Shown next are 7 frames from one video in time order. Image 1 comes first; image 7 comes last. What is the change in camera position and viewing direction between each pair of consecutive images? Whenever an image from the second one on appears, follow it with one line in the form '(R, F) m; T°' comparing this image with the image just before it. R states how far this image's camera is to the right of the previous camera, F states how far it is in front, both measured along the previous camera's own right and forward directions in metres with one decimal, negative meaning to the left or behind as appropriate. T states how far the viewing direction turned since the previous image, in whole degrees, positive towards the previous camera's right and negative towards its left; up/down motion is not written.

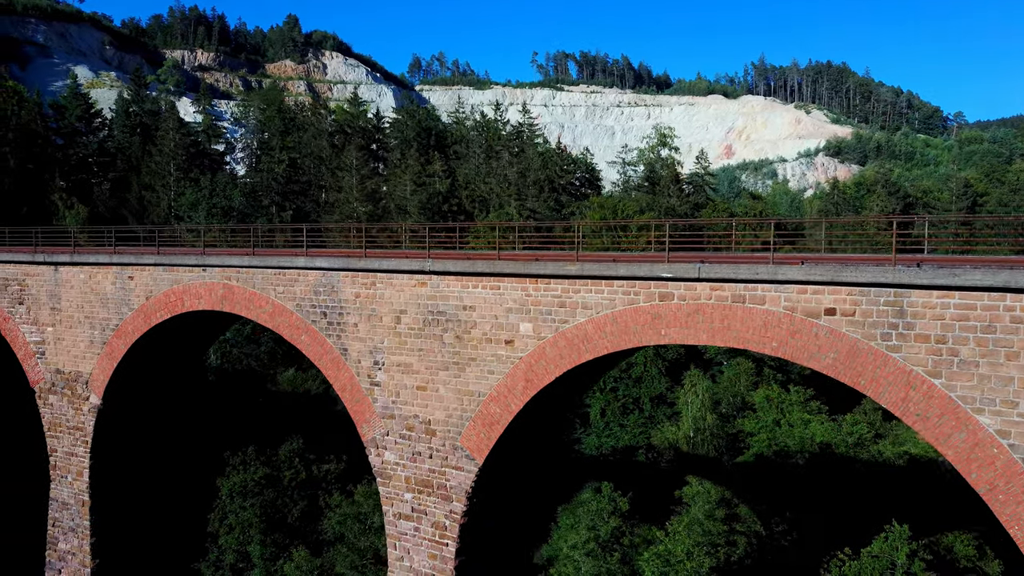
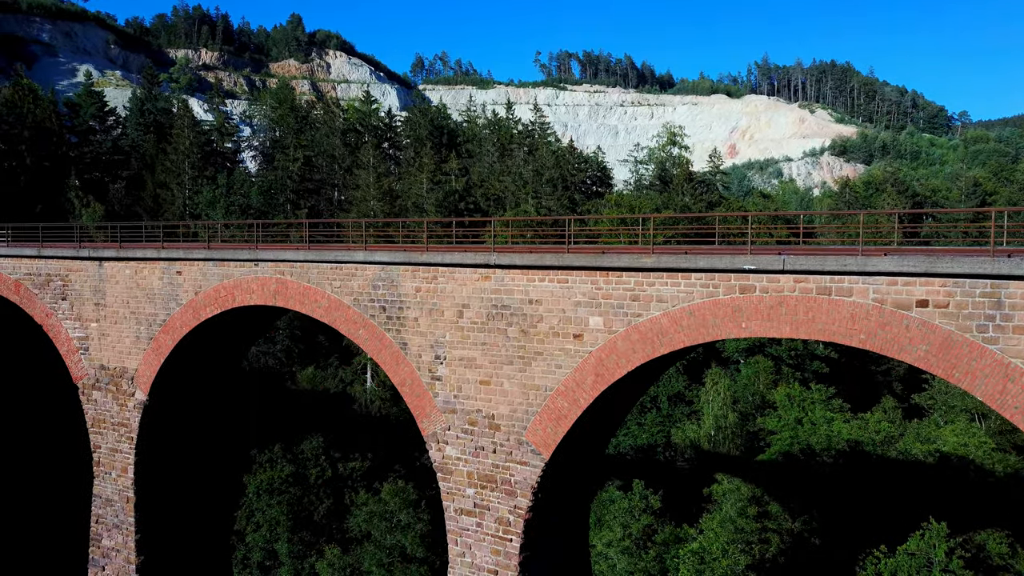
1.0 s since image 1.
(-0.9, +0.1) m; 0°
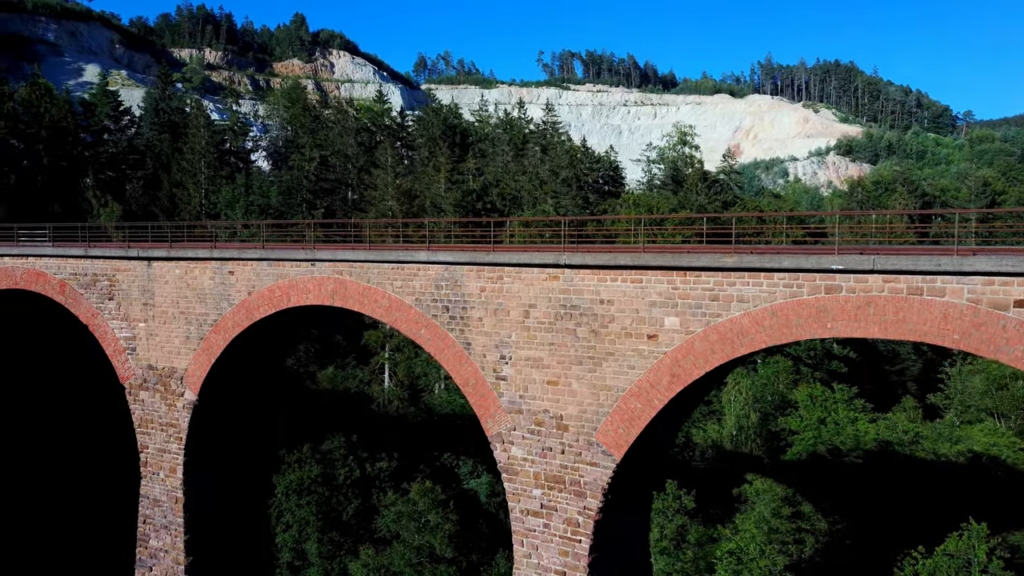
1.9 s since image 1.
(-0.9, 0.0) m; 0°
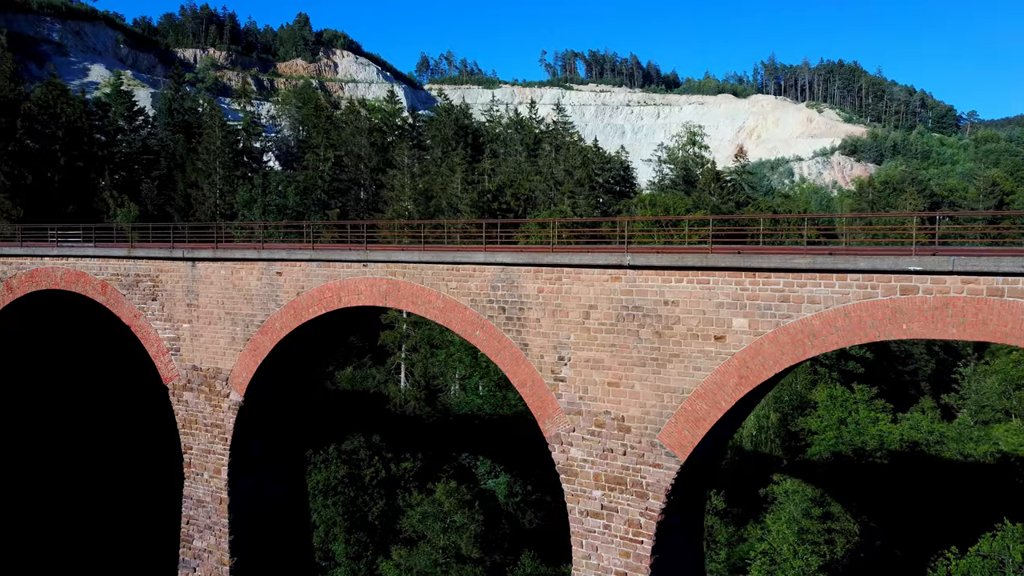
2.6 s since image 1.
(-0.8, 0.0) m; 0°
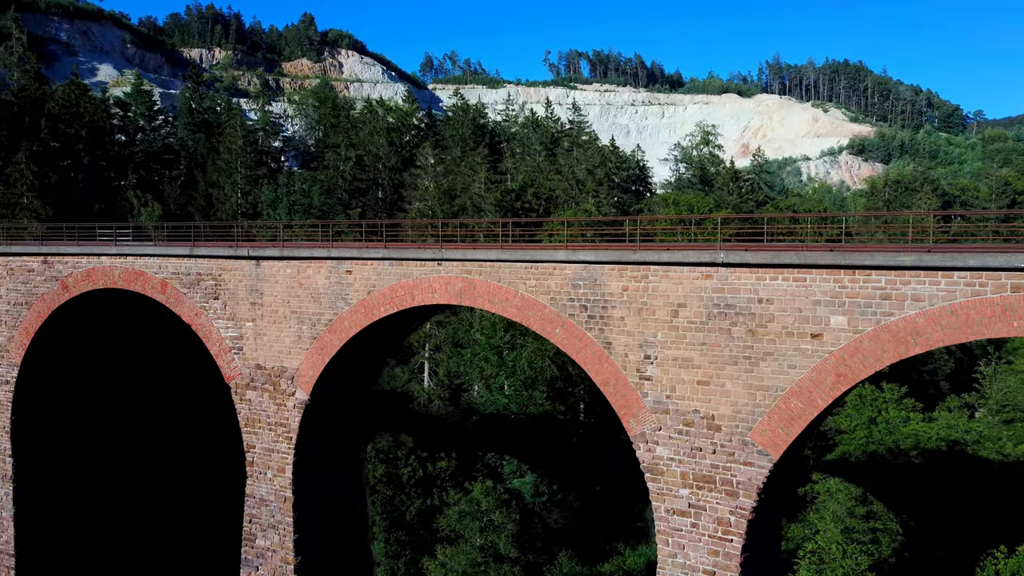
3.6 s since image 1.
(-1.2, 0.0) m; 0°
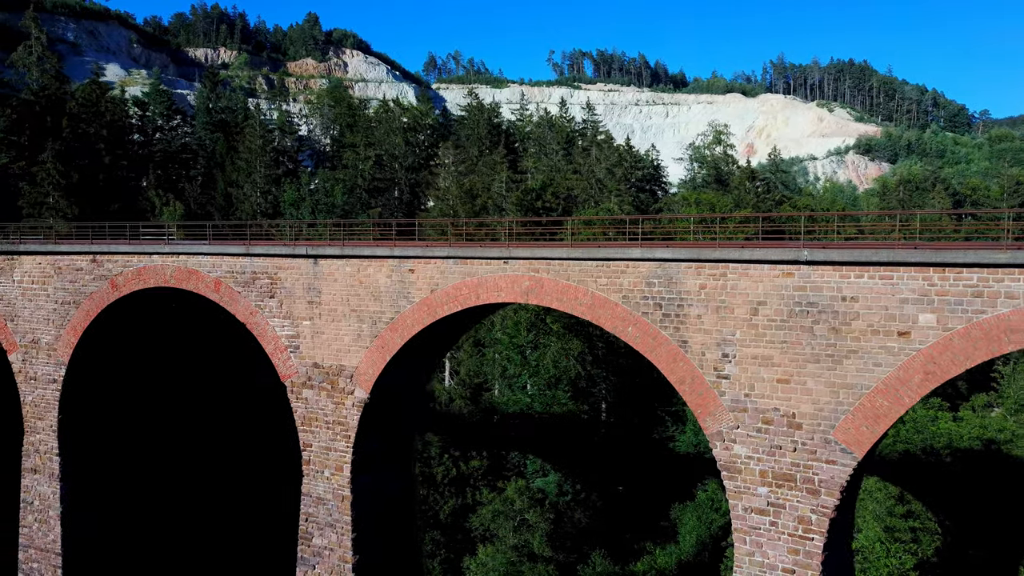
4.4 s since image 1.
(-1.1, 0.0) m; 0°
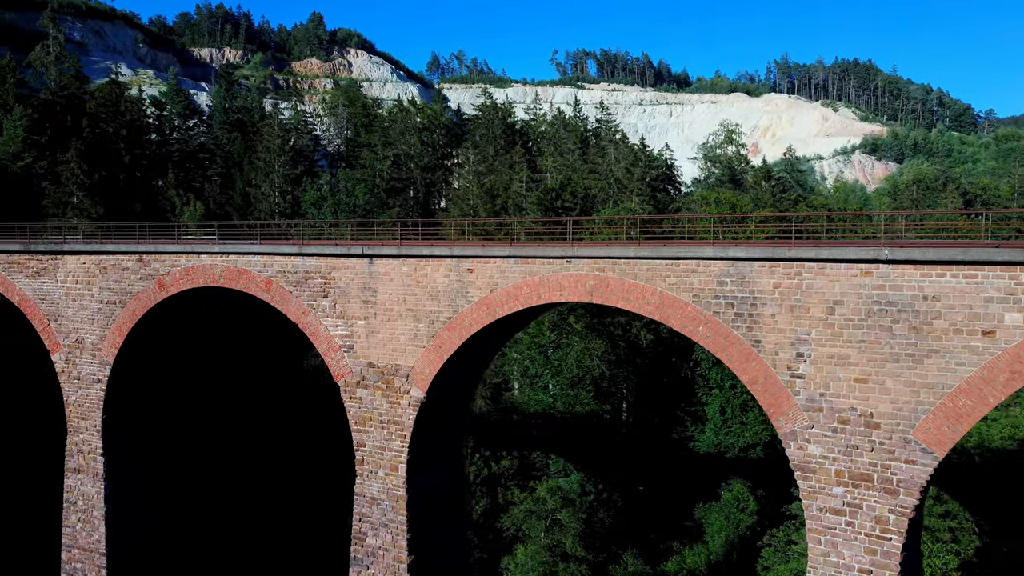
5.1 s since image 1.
(-1.0, 0.0) m; 0°
